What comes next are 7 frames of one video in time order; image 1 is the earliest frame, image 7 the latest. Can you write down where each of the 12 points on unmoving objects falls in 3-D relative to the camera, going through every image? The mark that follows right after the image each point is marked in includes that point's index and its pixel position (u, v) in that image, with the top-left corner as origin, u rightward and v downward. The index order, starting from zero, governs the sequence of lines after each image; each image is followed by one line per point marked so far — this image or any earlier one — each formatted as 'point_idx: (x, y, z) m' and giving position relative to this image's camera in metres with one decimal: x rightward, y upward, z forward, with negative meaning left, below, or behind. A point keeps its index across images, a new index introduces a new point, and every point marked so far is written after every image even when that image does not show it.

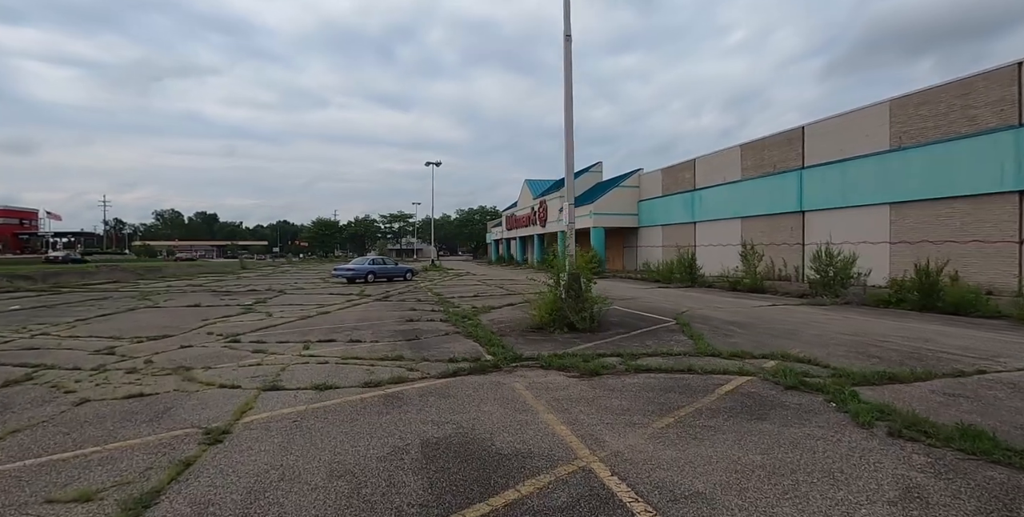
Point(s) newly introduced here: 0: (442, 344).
0: (-1.4, -1.7, +8.5) m
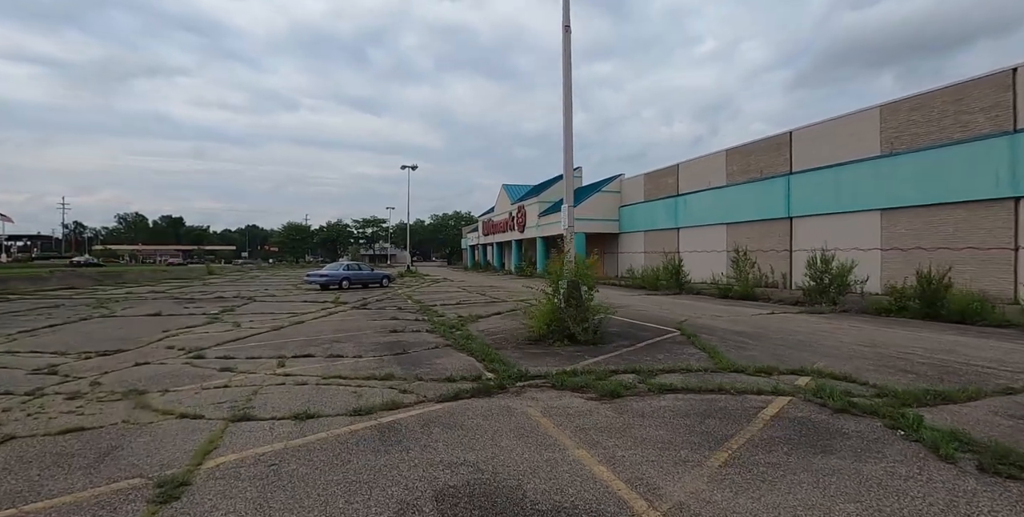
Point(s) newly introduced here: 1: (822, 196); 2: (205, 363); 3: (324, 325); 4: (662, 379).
0: (-1.3, -1.8, +7.6) m
1: (+13.9, +2.8, +19.3) m
2: (-5.2, -1.8, +7.3) m
3: (-5.1, -1.8, +11.8) m
4: (+2.2, -1.8, +6.4) m
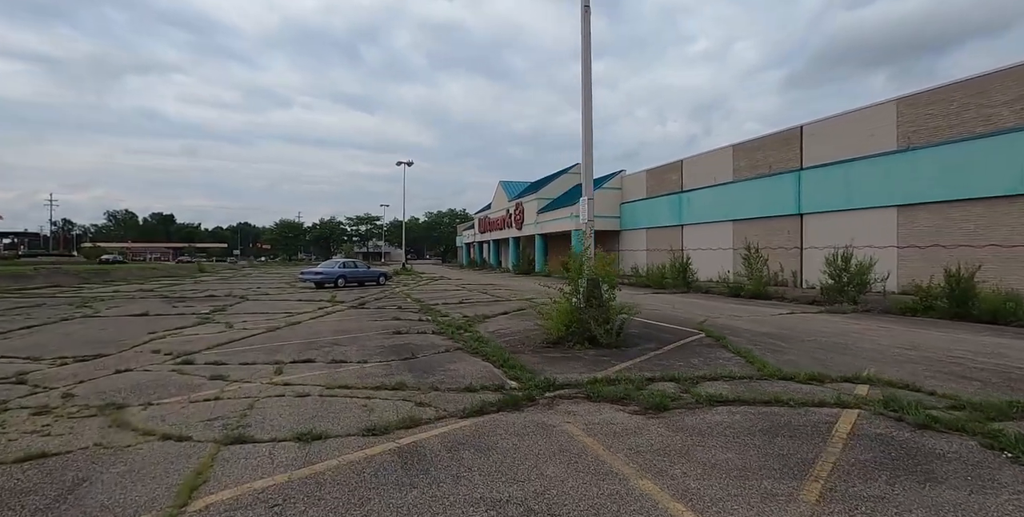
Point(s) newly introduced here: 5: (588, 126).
0: (-1.0, -1.7, +7.0) m
1: (+14.0, +2.9, +18.9) m
2: (-4.9, -1.7, +6.6) m
3: (-4.8, -1.7, +11.0) m
4: (+2.6, -1.7, +5.8) m
5: (+1.6, +2.8, +9.0) m
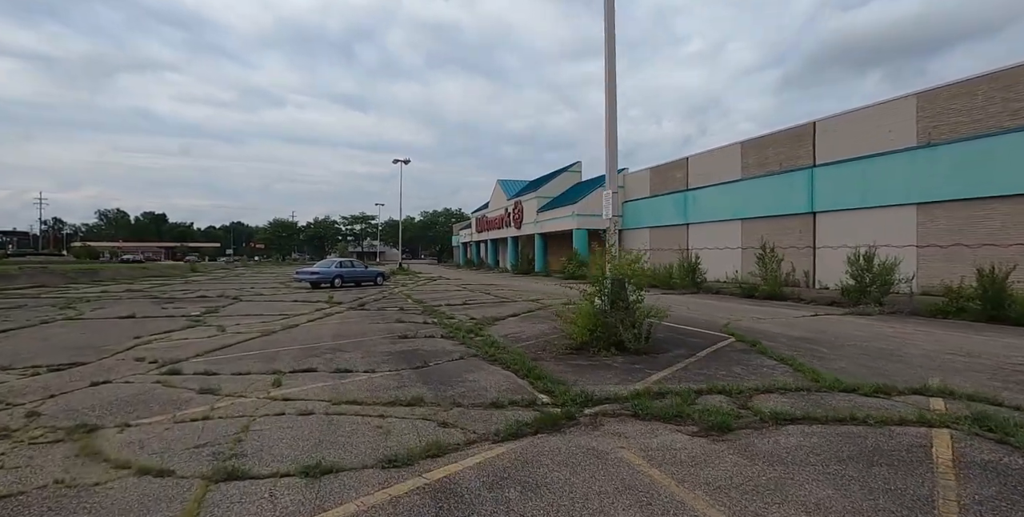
0: (-0.6, -1.7, +6.3) m
1: (+14.3, +2.9, +18.3) m
2: (-4.5, -1.7, +5.8) m
3: (-4.5, -1.7, +10.3) m
4: (+3.0, -1.7, +5.1) m
5: (+2.0, +2.8, +8.3) m
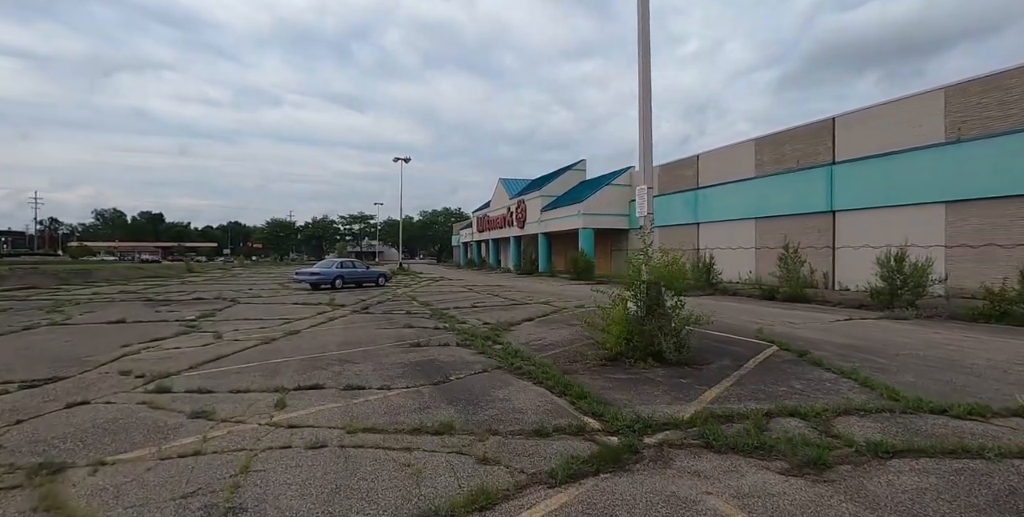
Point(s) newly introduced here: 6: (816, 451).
0: (-0.2, -1.7, +5.5) m
1: (+14.7, +2.9, +17.7) m
2: (-4.0, -1.7, +5.1) m
3: (-4.0, -1.7, +9.5) m
4: (+3.4, -1.7, +4.4) m
5: (+2.4, +2.8, +7.6) m
6: (+2.7, -1.7, +3.9) m
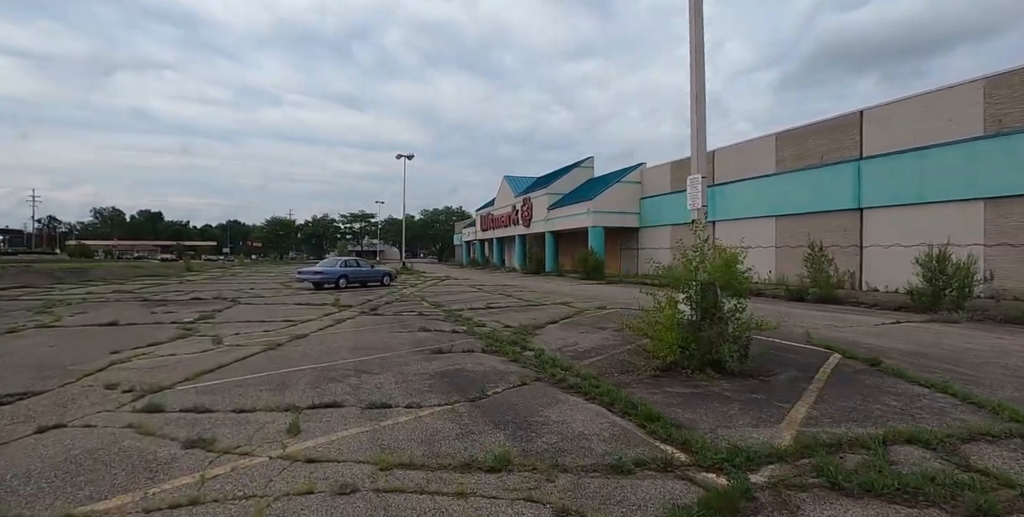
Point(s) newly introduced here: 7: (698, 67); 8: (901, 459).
0: (+0.4, -1.7, +4.7) m
1: (+15.2, +2.9, +16.9) m
2: (-3.5, -1.6, +4.2) m
3: (-3.5, -1.7, +8.7) m
4: (+4.0, -1.7, +3.6) m
5: (+3.0, +2.8, +6.8) m
6: (+3.3, -1.7, +3.1) m
7: (+3.0, +3.1, +6.9) m
8: (+3.4, -1.7, +3.7) m
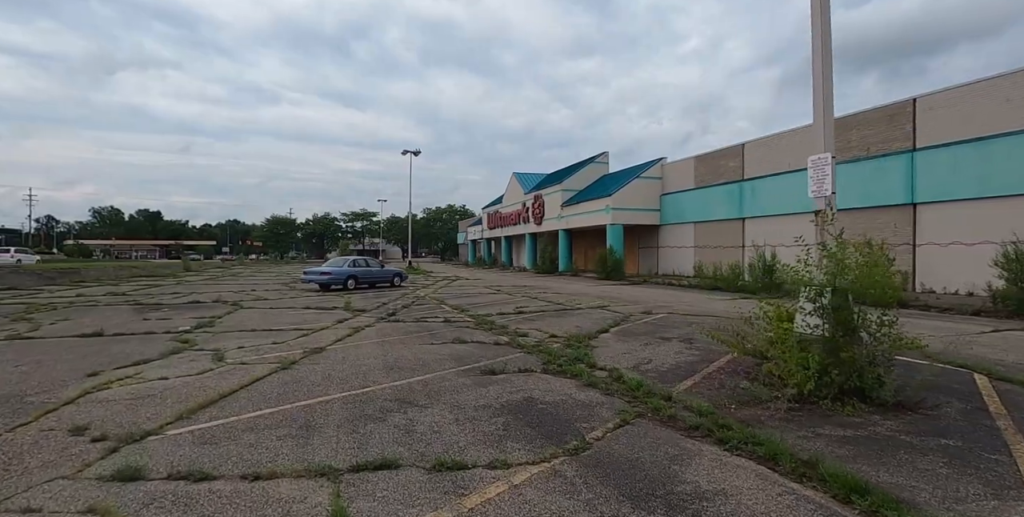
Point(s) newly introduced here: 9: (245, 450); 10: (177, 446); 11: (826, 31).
0: (+1.4, -1.7, +3.3) m
1: (+16.2, +3.0, +15.5) m
2: (-2.5, -1.6, +2.8) m
3: (-2.5, -1.6, +7.3) m
4: (+5.0, -1.7, +2.2) m
5: (+4.0, +2.8, +5.4) m
6: (+4.3, -1.7, +1.7) m
7: (+4.0, +3.1, +5.5) m
8: (+4.4, -1.7, +2.3) m
9: (-2.2, -1.6, +3.7) m
10: (-2.9, -1.6, +3.7) m
11: (+4.0, +2.9, +5.5) m
